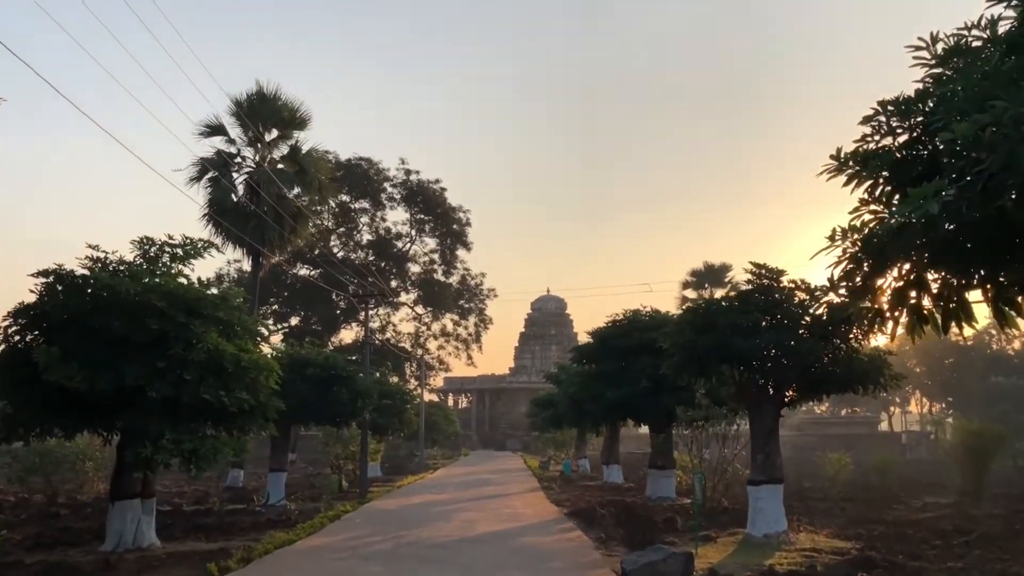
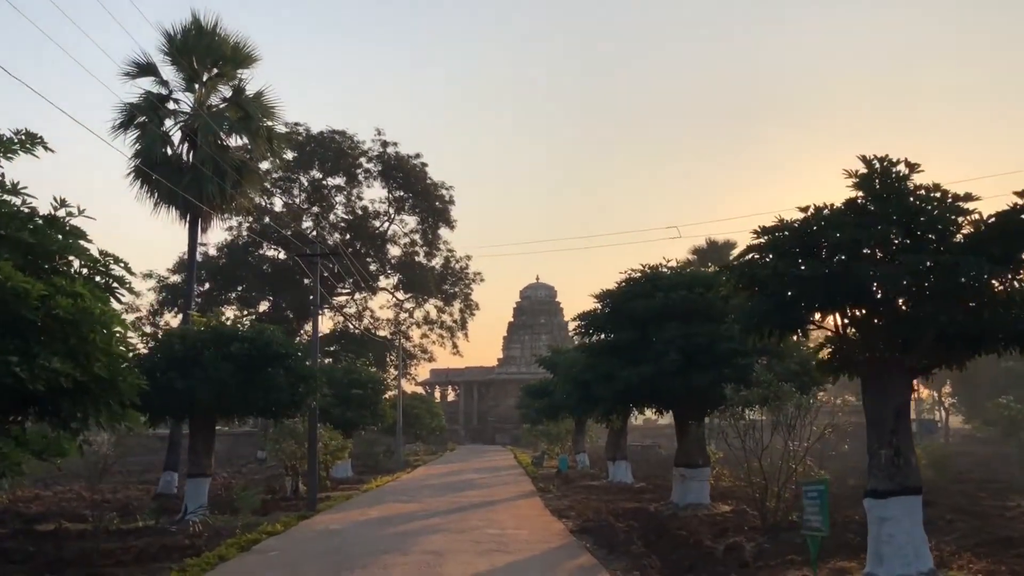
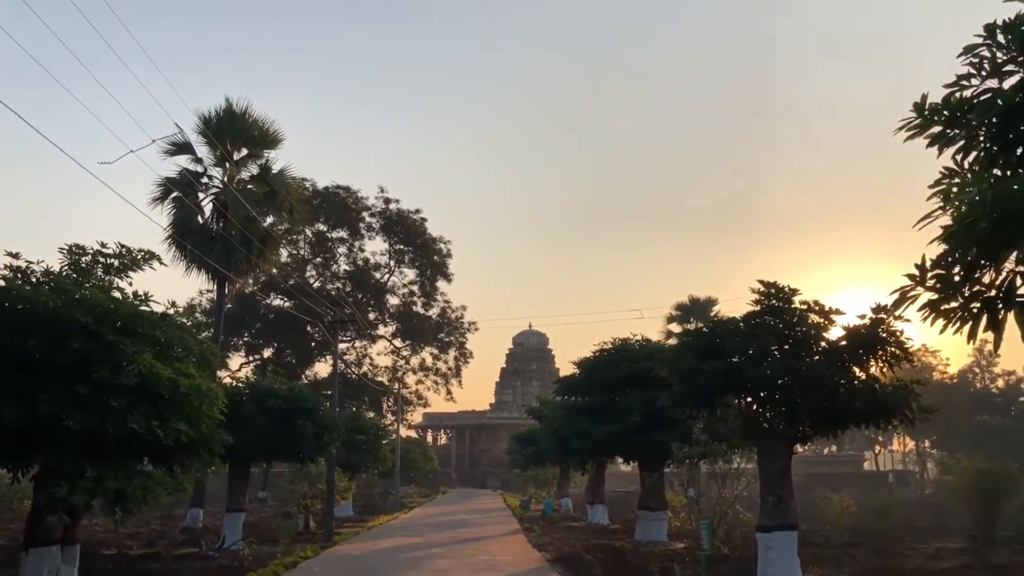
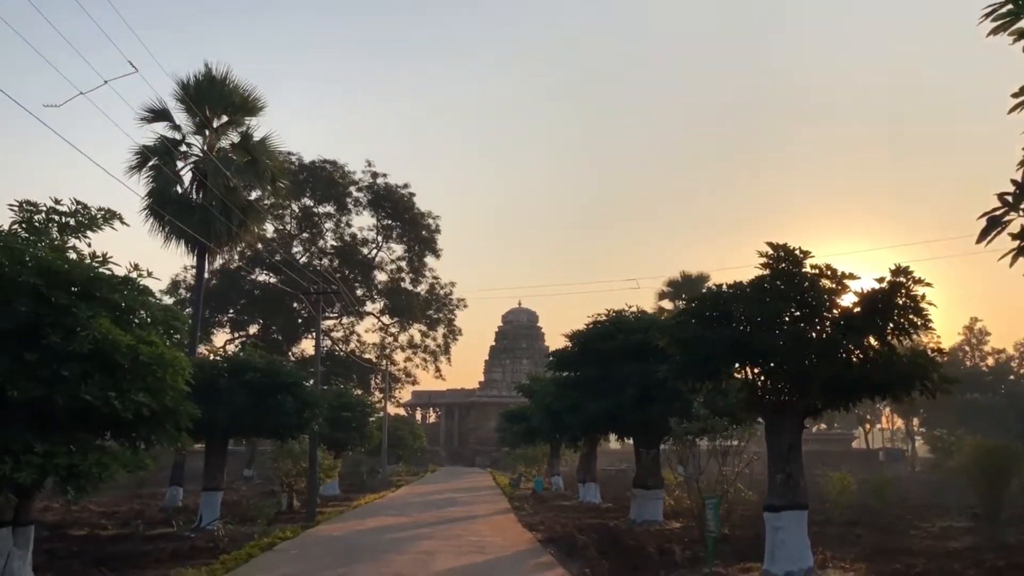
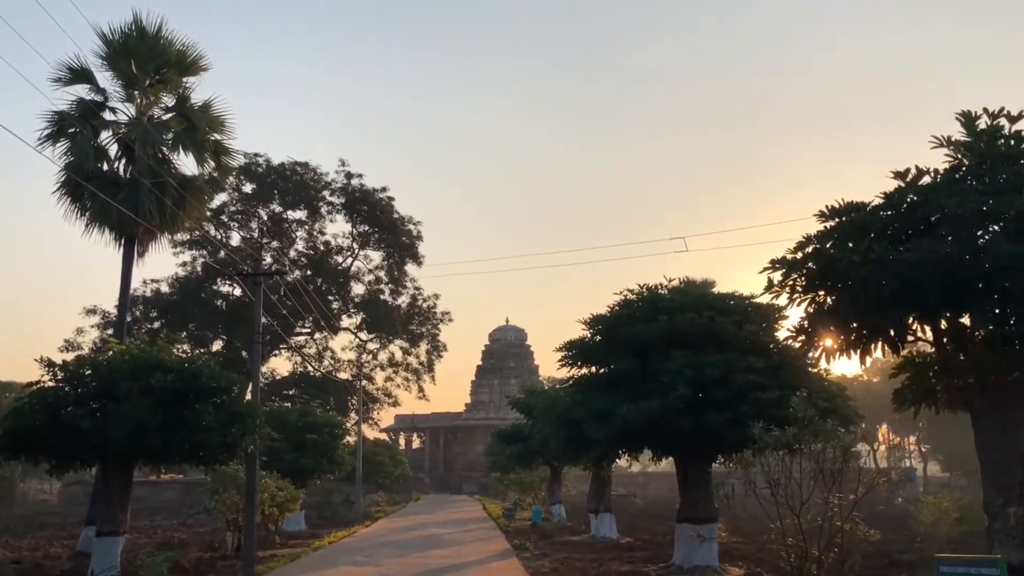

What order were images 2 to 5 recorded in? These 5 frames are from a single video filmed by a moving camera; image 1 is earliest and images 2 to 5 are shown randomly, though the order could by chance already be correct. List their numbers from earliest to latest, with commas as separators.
3, 4, 2, 5
